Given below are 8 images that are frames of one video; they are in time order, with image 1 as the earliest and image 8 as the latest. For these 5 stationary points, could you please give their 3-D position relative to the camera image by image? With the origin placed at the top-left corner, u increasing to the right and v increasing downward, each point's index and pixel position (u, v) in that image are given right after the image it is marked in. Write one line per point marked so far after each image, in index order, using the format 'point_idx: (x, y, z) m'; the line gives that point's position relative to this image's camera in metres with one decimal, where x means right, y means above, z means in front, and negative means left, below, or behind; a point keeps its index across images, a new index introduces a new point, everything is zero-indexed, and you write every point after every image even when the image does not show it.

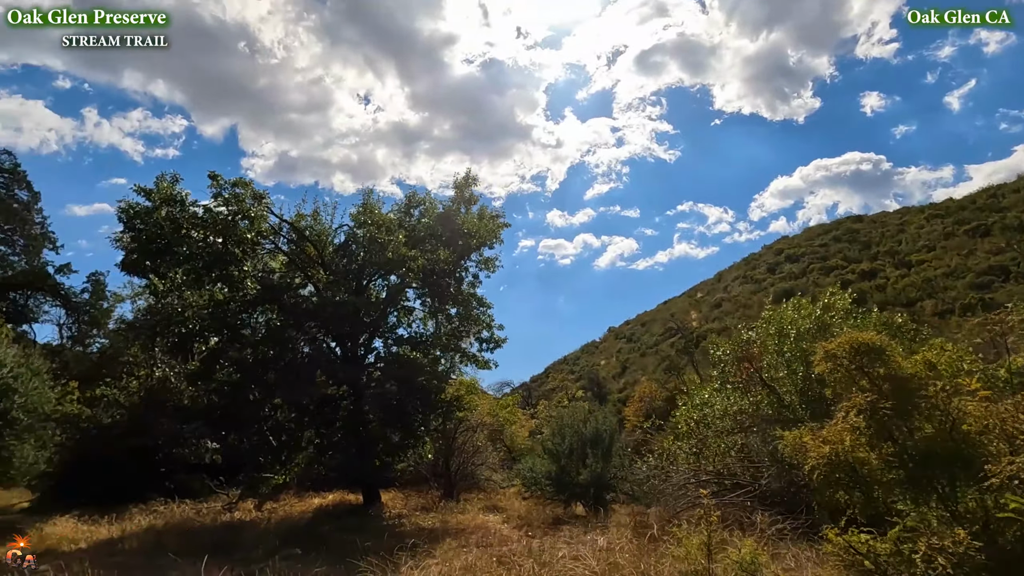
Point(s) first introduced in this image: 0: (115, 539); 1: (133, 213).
0: (-8.0, -5.1, +10.8) m
1: (-8.6, +1.7, +12.5) m
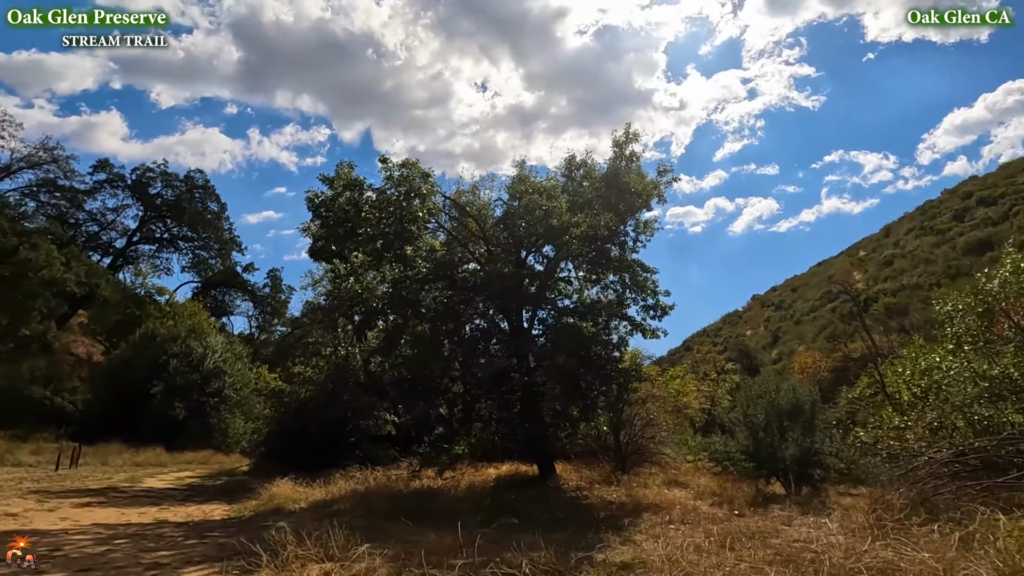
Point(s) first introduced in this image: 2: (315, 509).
0: (-4.0, -4.7, +11.8) m
1: (-4.7, +2.1, +13.4) m
2: (-4.0, -4.5, +10.9) m
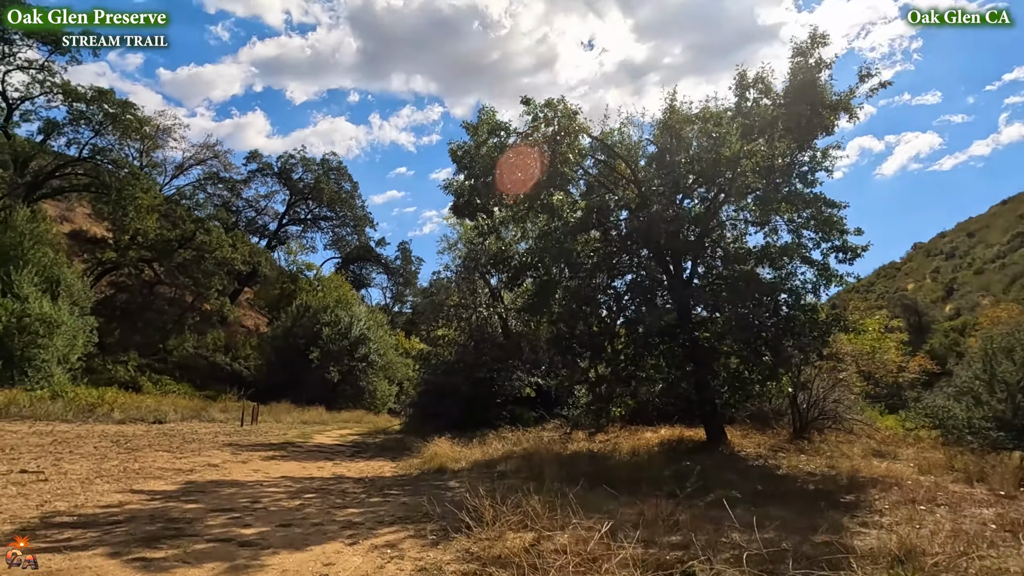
0: (-0.4, -3.7, +11.5) m
1: (-1.1, +3.2, +12.8) m
2: (-0.6, -3.6, +10.6) m
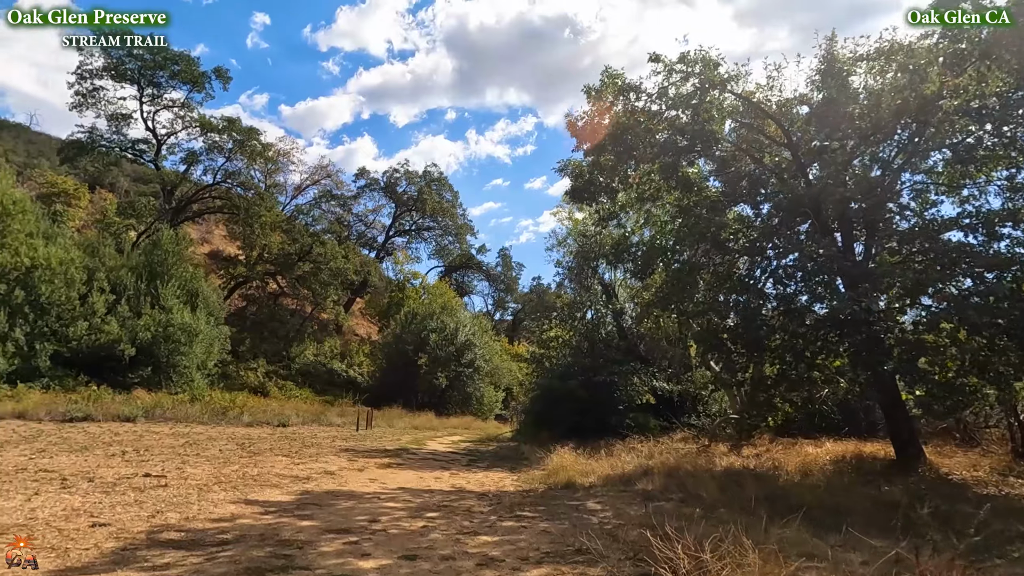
0: (+2.1, -3.5, +9.9) m
1: (+1.5, +3.4, +11.4) m
2: (+1.8, -3.4, +9.1) m
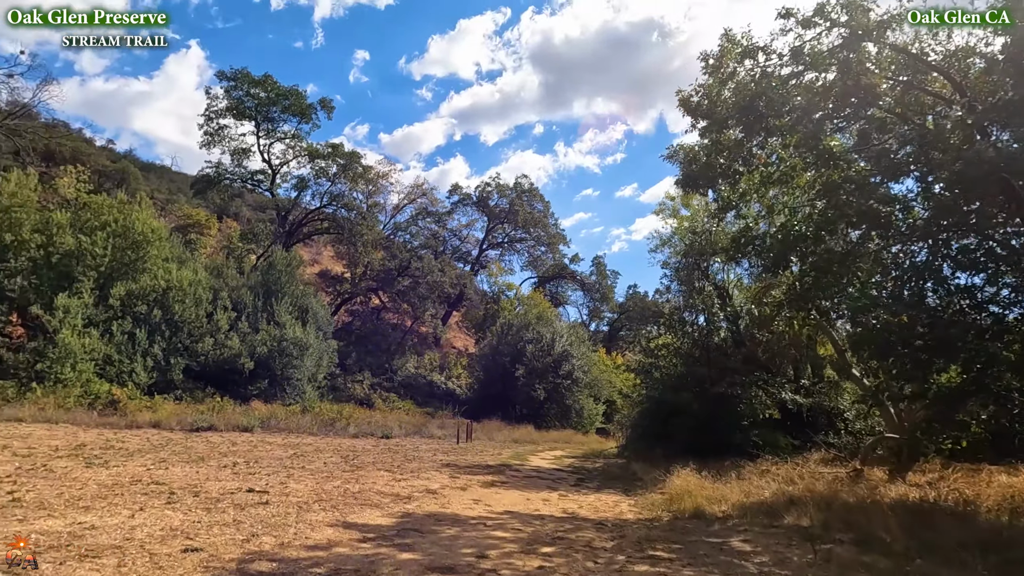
0: (+4.0, -3.4, +8.3) m
1: (+3.5, +3.4, +10.0) m
2: (+3.5, -3.3, +7.6) m
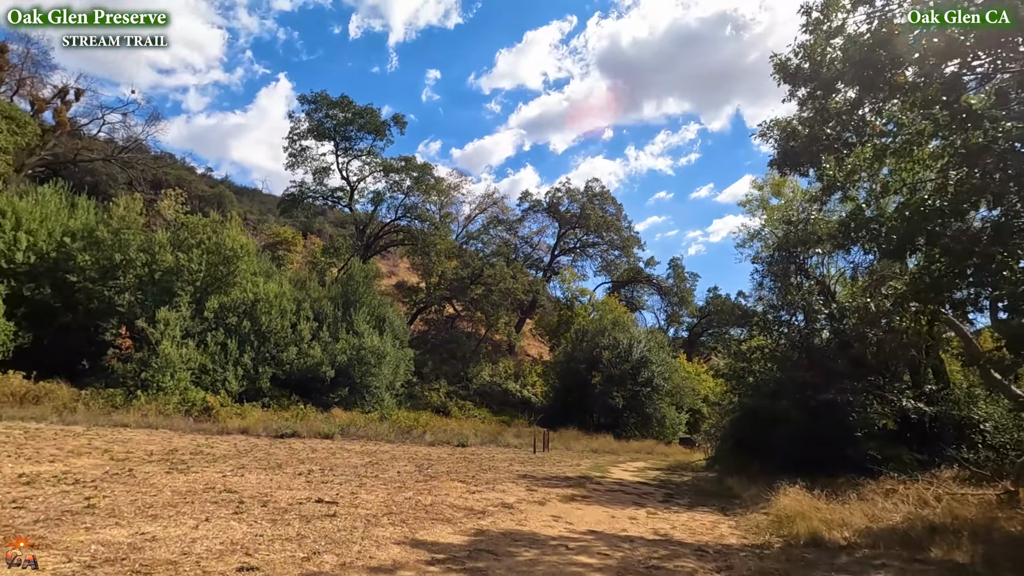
0: (+5.2, -3.3, +7.0) m
1: (+4.7, +3.5, +8.8) m
2: (+4.6, -3.1, +6.3) m
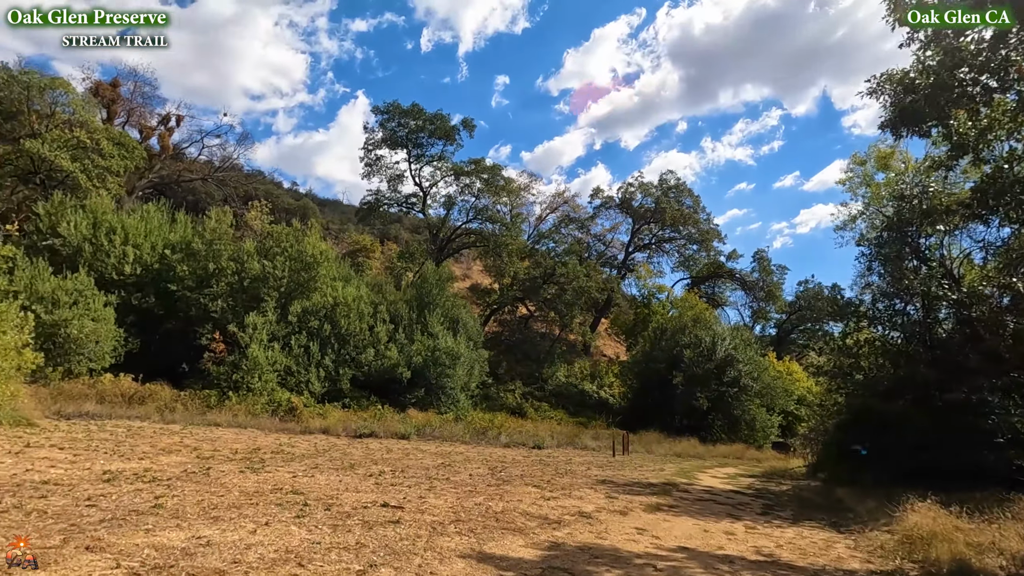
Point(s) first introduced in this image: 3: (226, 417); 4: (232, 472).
0: (+6.0, -2.9, +5.5) m
1: (+5.6, +3.8, +7.5) m
2: (+5.4, -2.8, +4.9) m
3: (-10.3, -4.6, +19.2) m
4: (-4.5, -3.0, +8.6) m
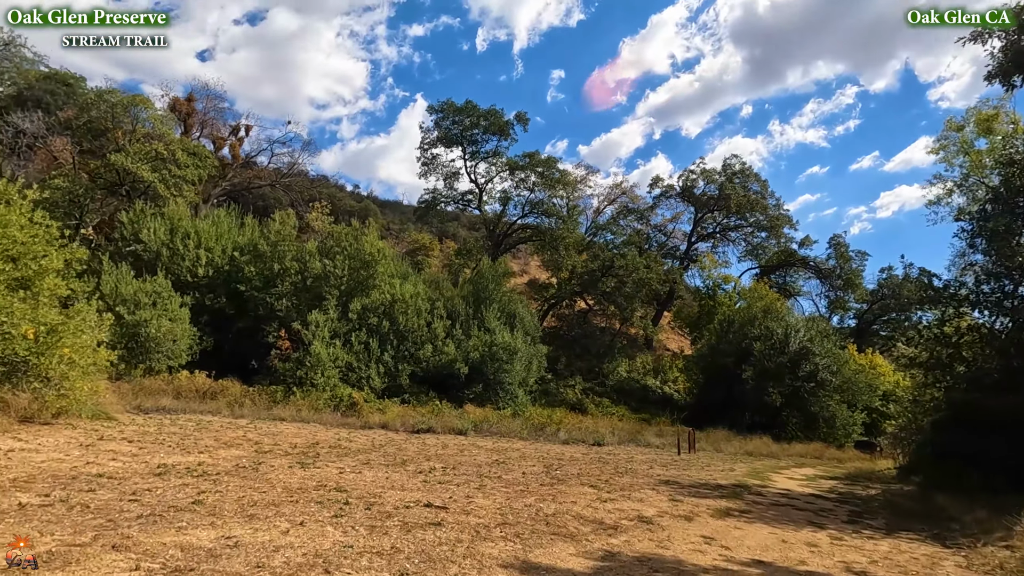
0: (+6.5, -2.6, +4.3) m
1: (+6.1, +4.1, +6.3) m
2: (+5.7, -2.6, +3.8) m
3: (-8.2, -4.6, +19.8) m
4: (-3.7, -2.9, +8.6) m
